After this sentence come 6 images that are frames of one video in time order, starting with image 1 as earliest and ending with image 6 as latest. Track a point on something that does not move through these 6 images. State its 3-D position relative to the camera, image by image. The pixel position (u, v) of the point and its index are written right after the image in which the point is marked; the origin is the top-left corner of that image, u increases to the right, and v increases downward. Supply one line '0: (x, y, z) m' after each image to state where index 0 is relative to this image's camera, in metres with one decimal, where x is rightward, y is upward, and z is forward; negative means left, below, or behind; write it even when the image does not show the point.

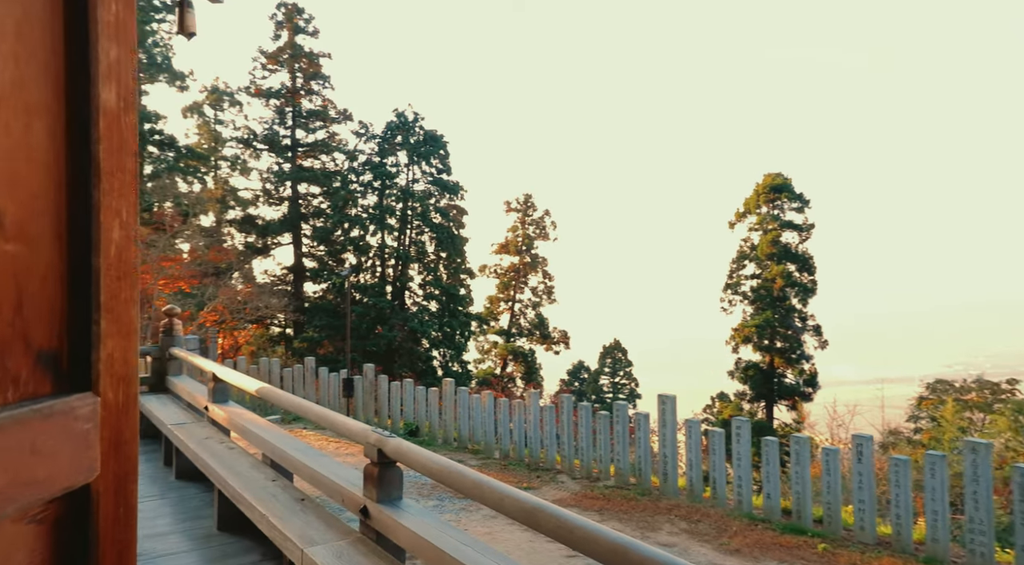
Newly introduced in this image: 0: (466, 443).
0: (-0.5, -1.7, +7.6) m
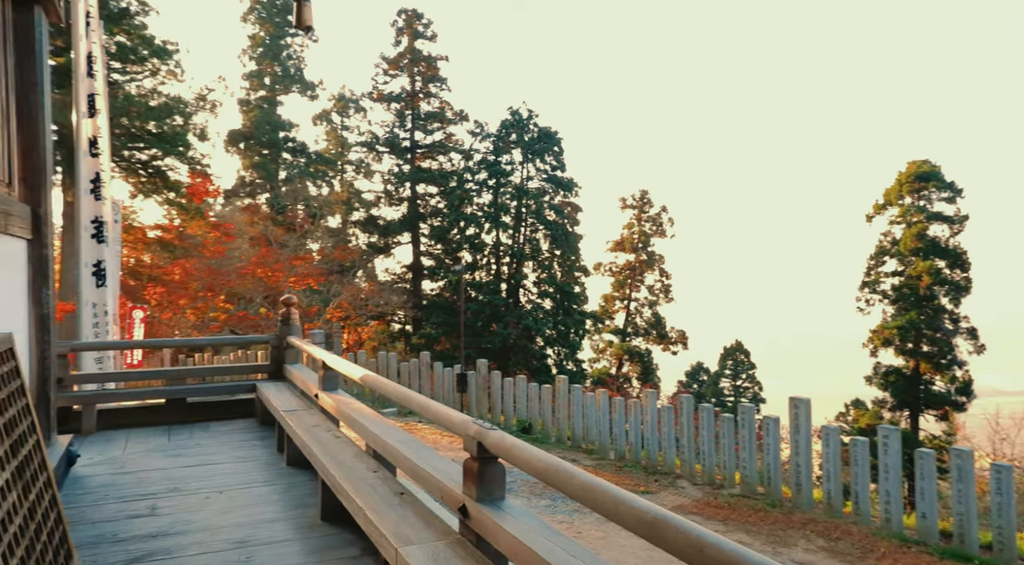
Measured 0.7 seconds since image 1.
0: (+0.7, -1.6, +7.3) m
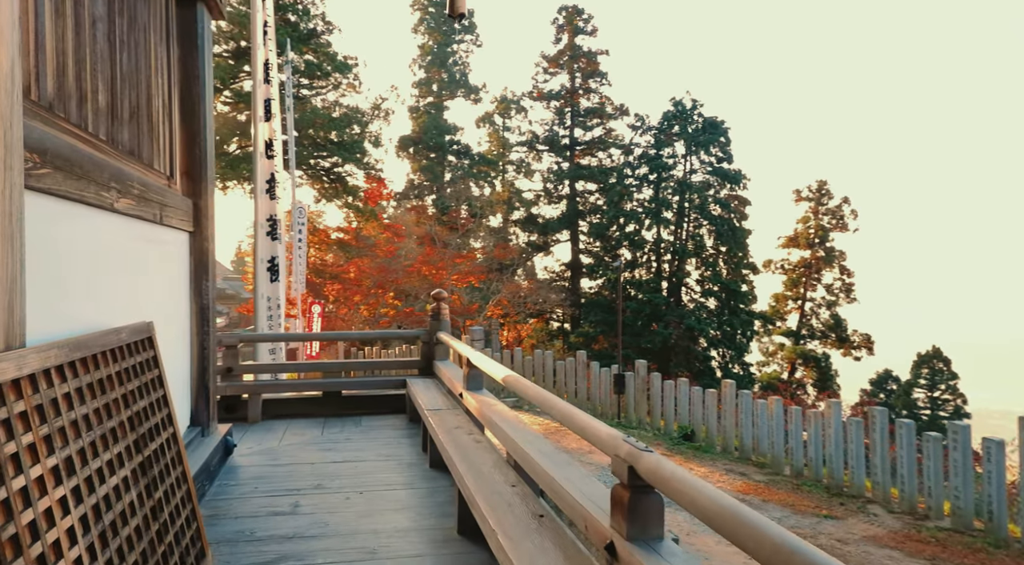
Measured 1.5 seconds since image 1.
0: (+2.2, -1.6, +6.7) m
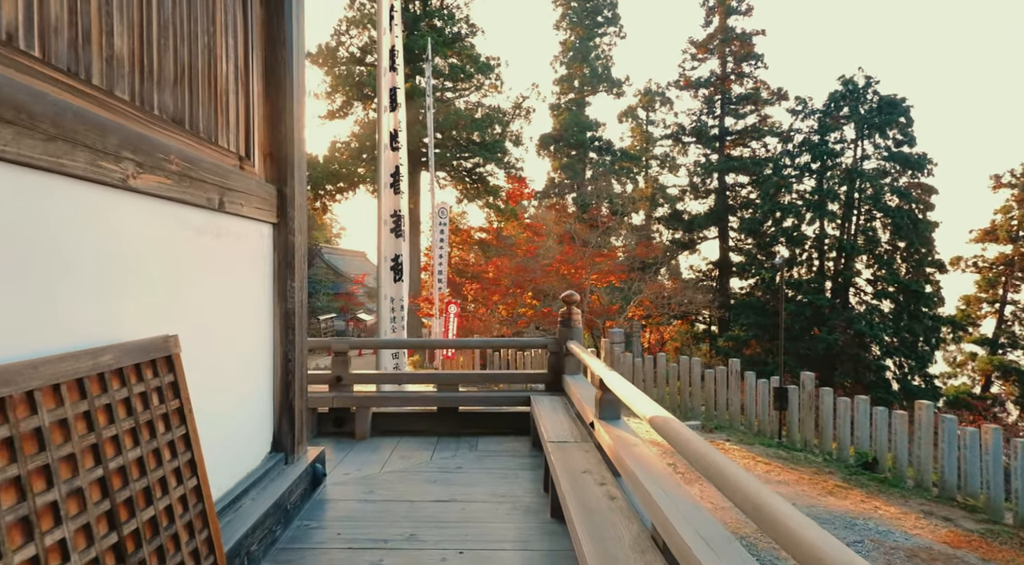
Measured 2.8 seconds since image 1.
0: (+3.3, -1.6, +5.5) m
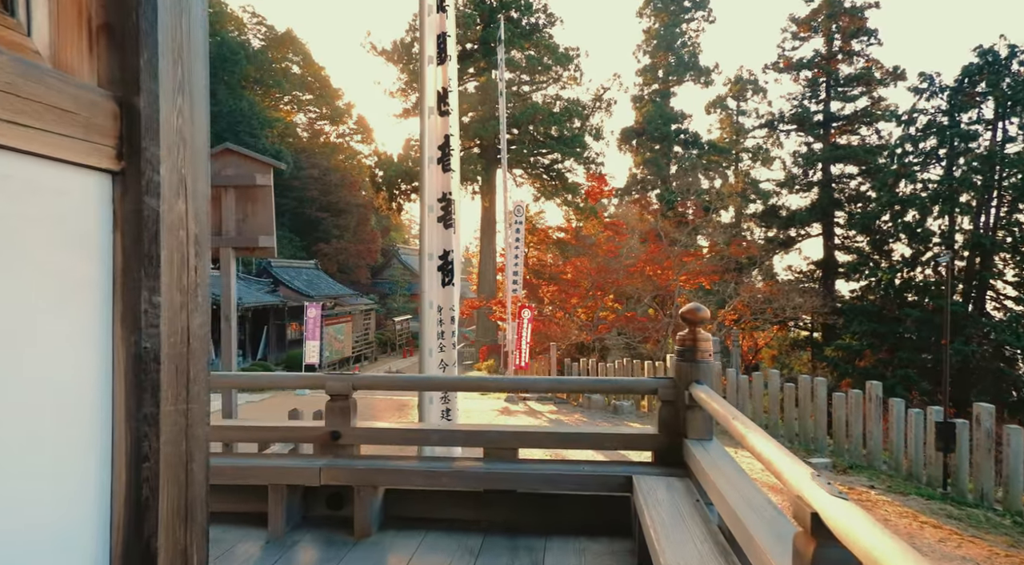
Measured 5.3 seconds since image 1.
0: (+3.7, -1.6, +3.5) m
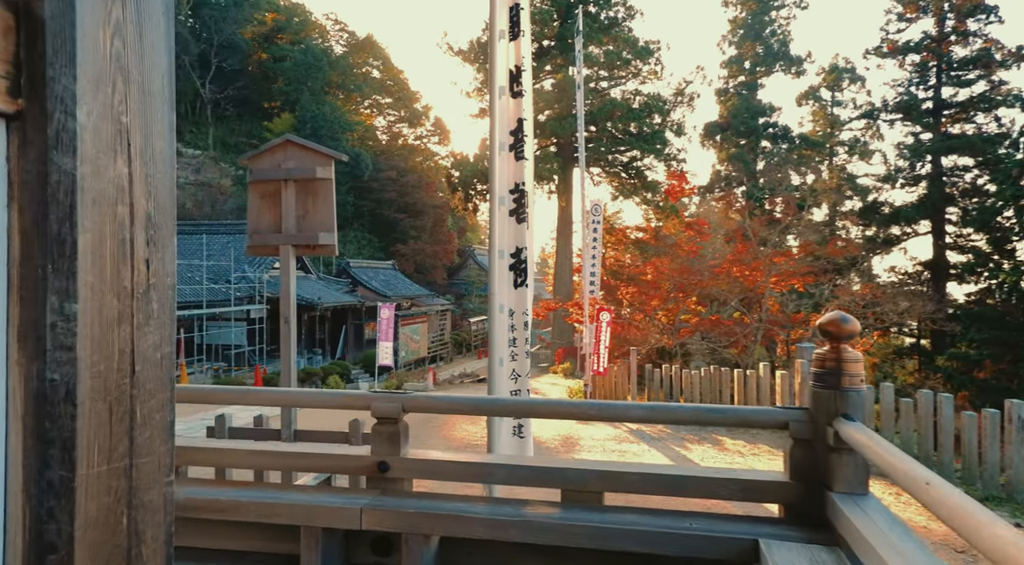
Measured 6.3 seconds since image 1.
0: (+4.0, -1.6, +2.4) m
